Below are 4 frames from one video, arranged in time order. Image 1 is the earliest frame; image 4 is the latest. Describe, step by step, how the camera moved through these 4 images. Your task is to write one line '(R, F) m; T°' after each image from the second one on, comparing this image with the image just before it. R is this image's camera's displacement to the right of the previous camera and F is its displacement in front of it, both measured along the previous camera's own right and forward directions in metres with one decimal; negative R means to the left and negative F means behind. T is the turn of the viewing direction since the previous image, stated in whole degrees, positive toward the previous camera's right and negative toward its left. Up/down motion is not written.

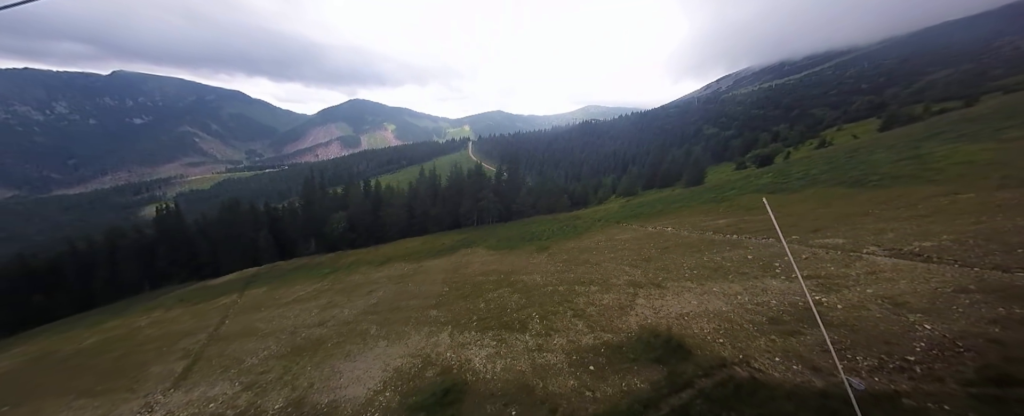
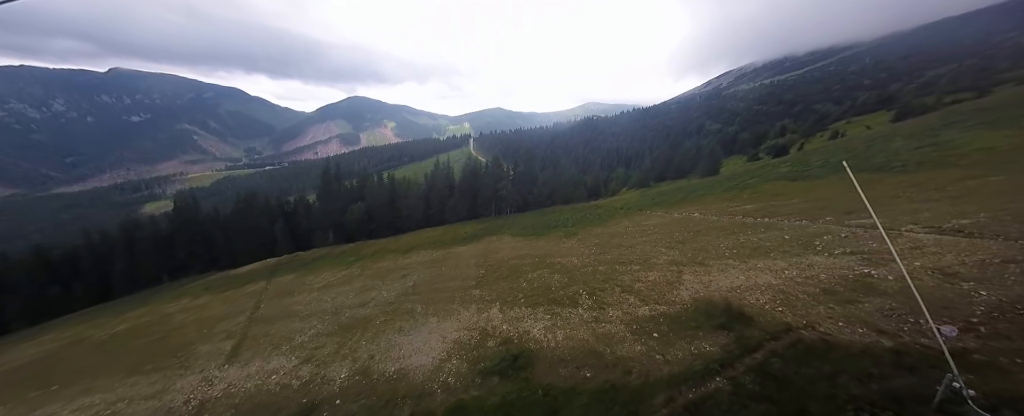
(-4.2, -0.5) m; 0°
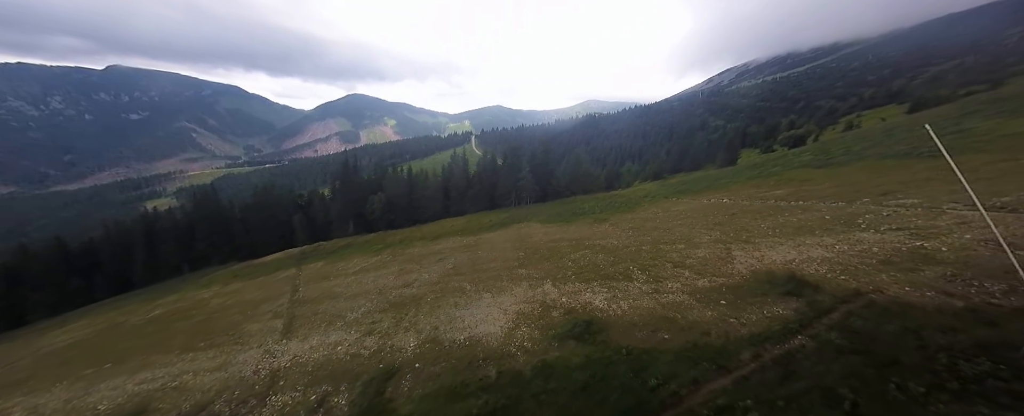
(-4.7, -0.5) m; 0°
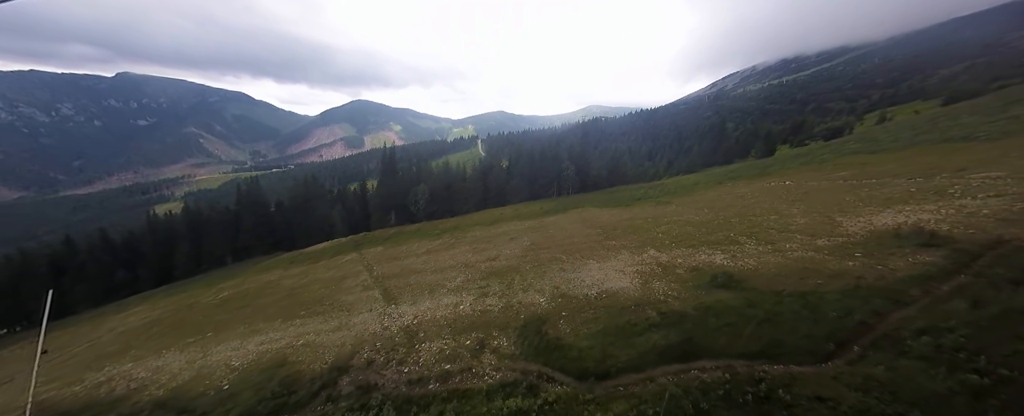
(-9.2, -0.8) m; 0°
